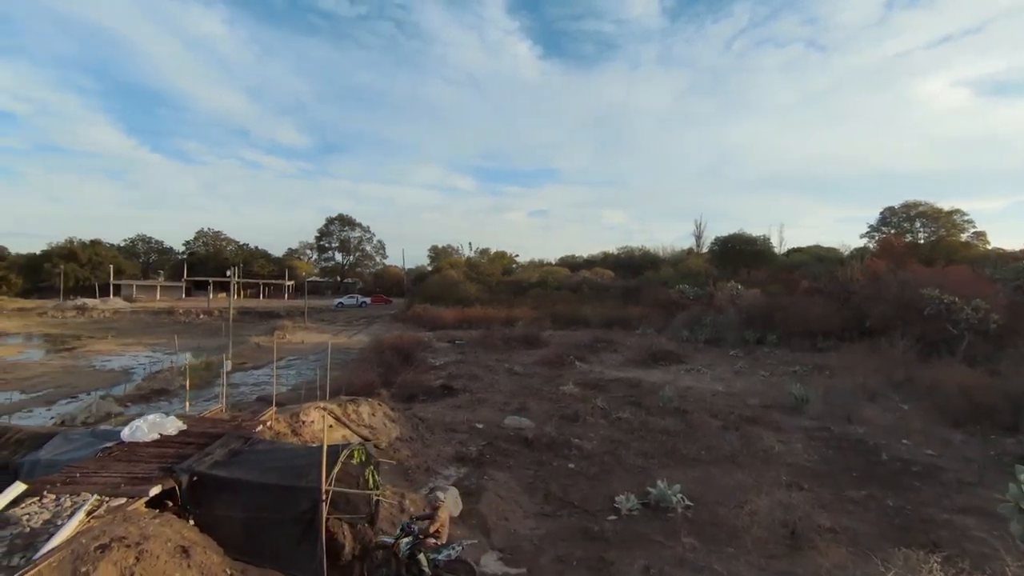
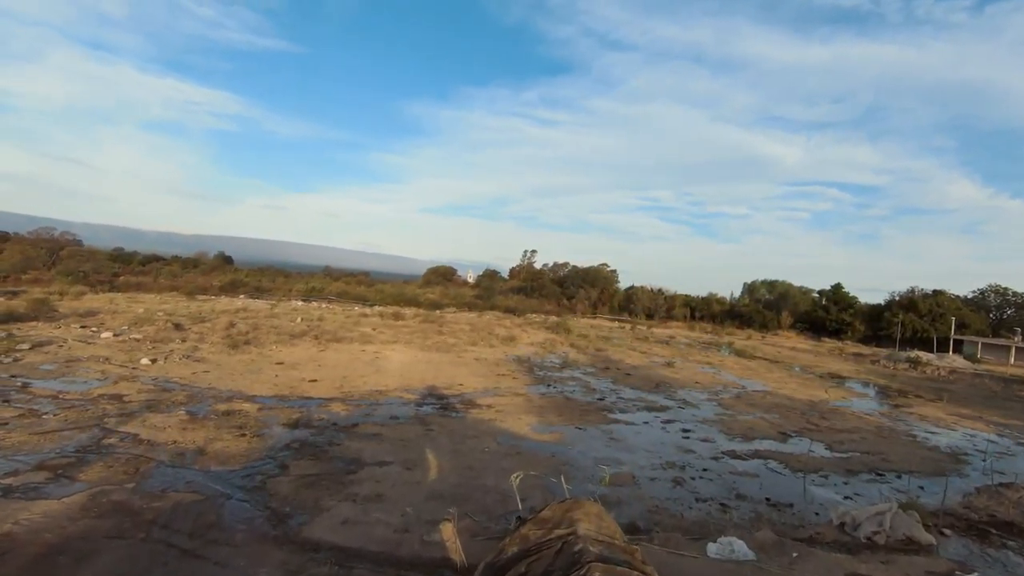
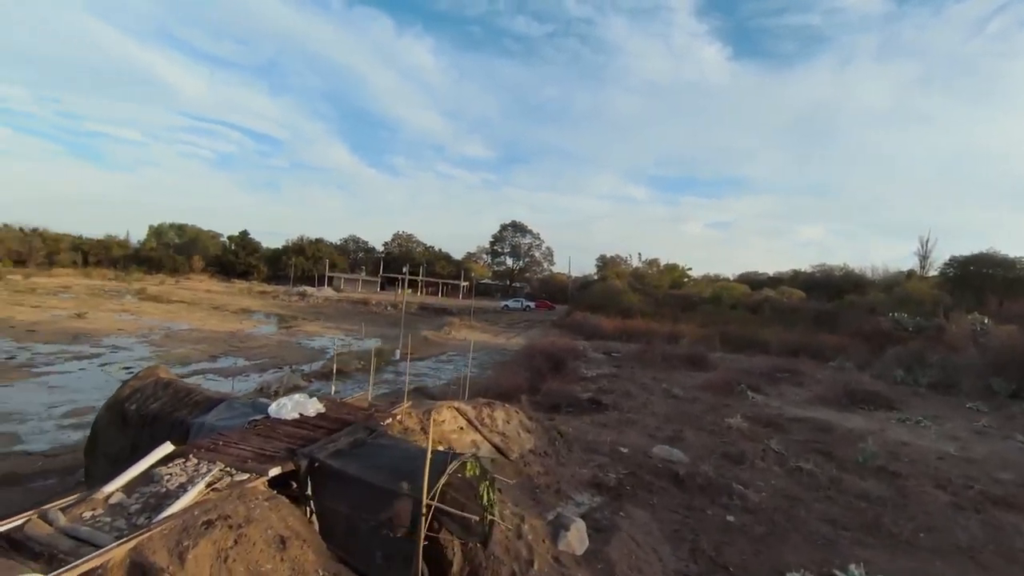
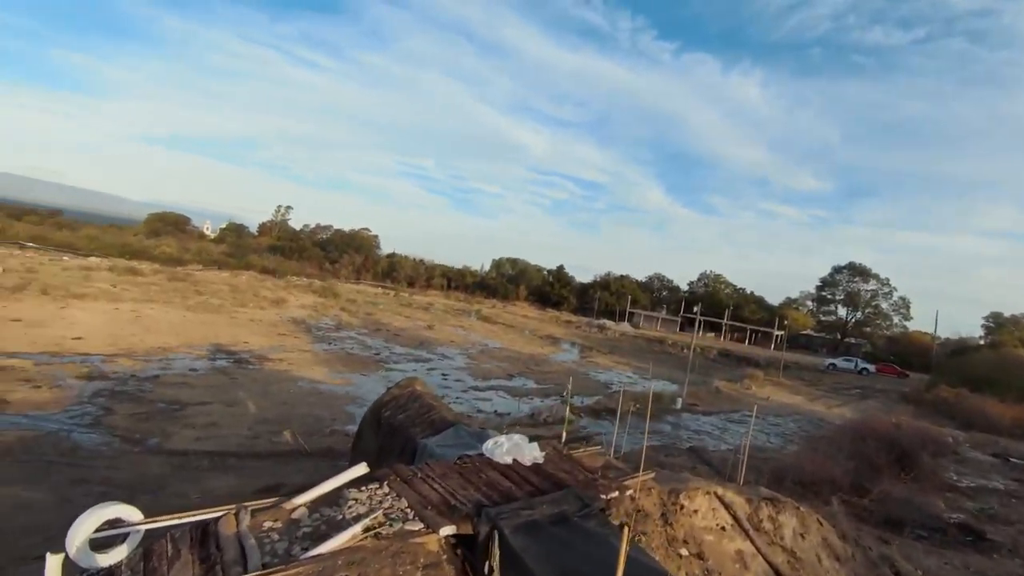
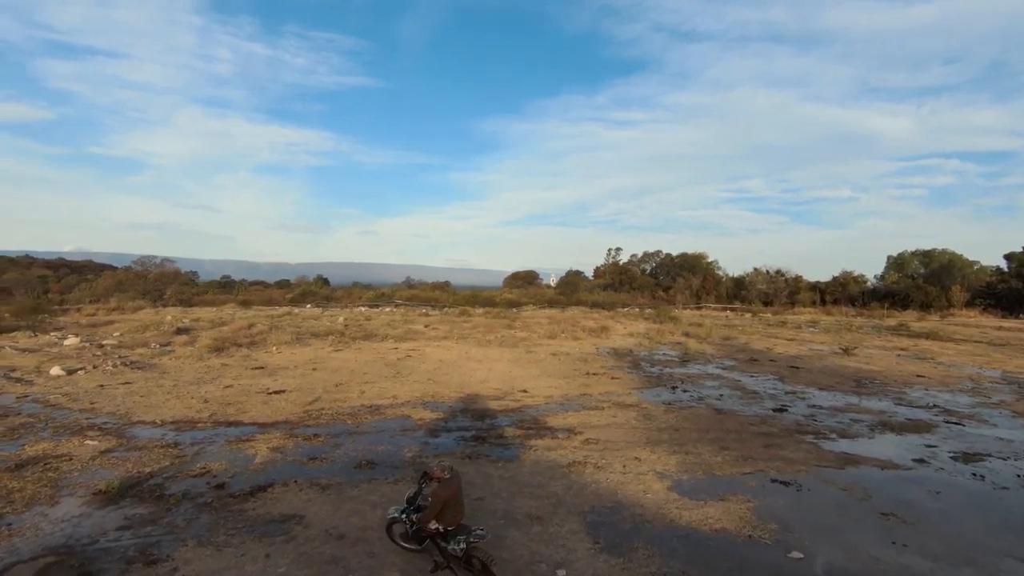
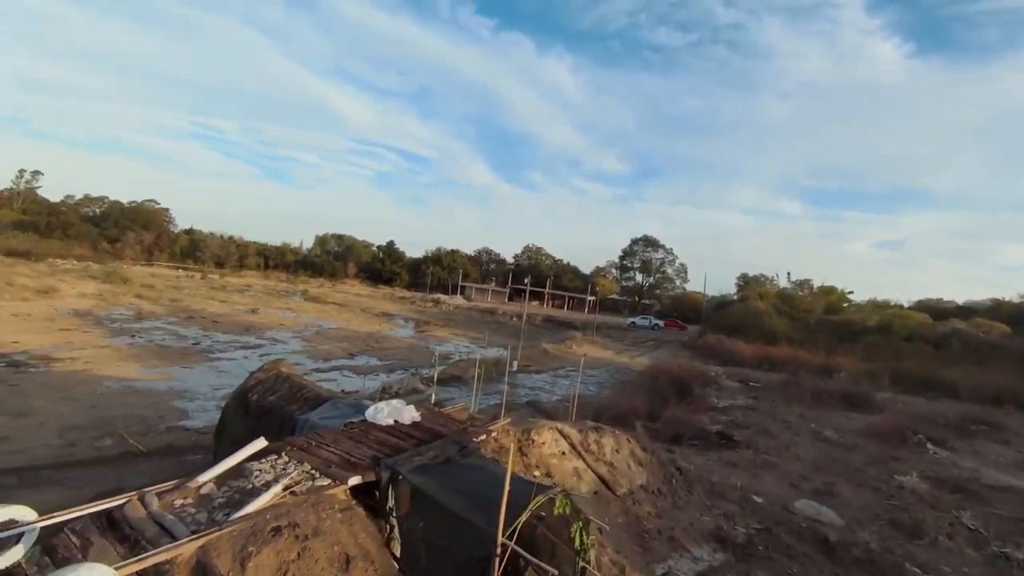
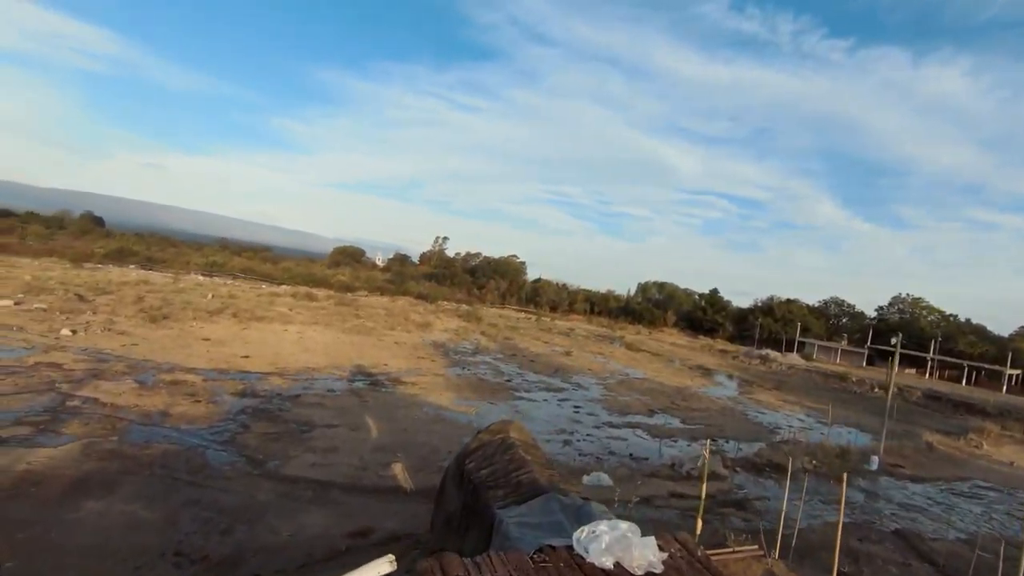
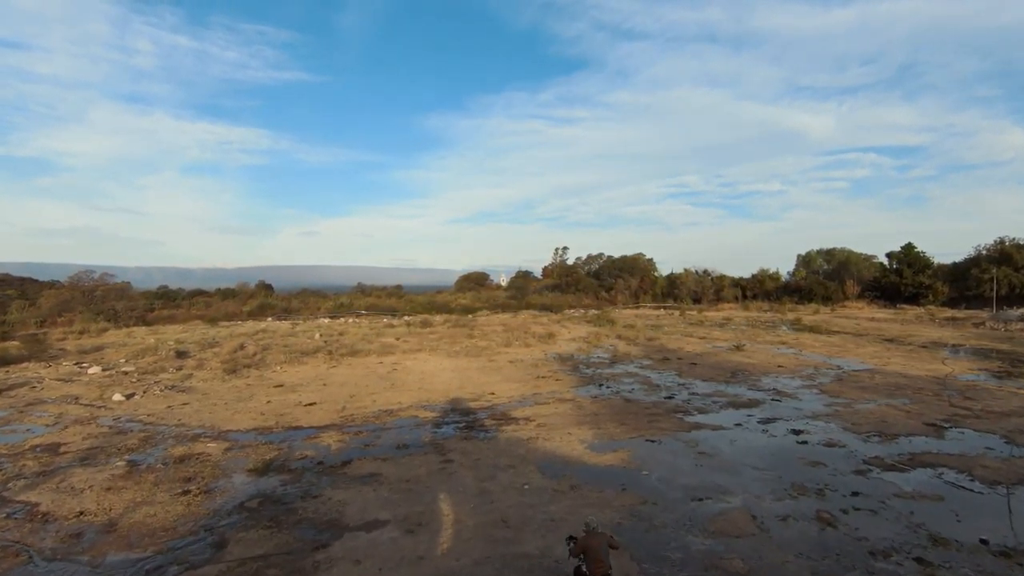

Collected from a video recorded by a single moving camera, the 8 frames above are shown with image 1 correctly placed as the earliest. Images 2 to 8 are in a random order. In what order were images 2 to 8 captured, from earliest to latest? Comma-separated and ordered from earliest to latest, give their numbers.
3, 6, 4, 7, 2, 8, 5
